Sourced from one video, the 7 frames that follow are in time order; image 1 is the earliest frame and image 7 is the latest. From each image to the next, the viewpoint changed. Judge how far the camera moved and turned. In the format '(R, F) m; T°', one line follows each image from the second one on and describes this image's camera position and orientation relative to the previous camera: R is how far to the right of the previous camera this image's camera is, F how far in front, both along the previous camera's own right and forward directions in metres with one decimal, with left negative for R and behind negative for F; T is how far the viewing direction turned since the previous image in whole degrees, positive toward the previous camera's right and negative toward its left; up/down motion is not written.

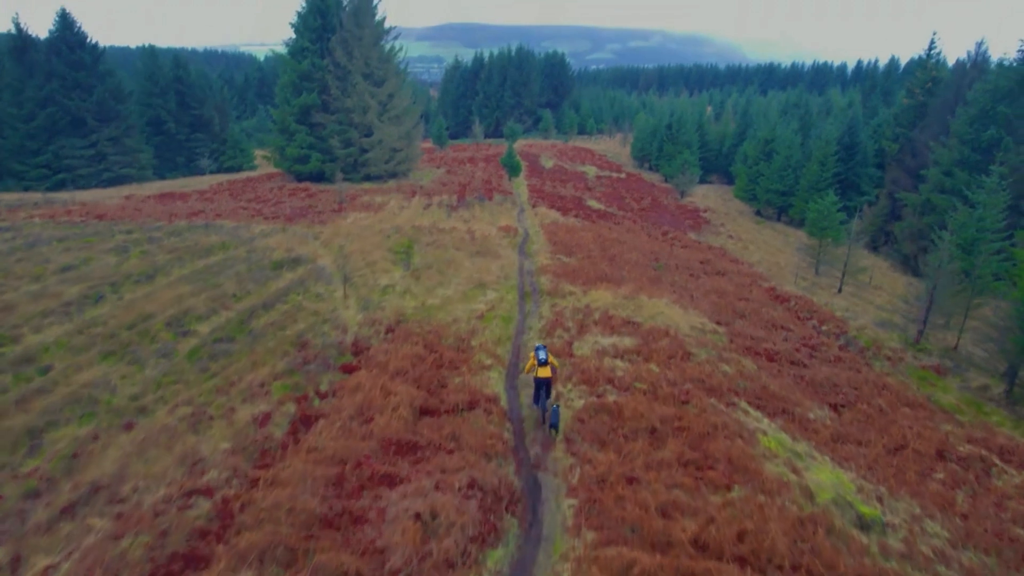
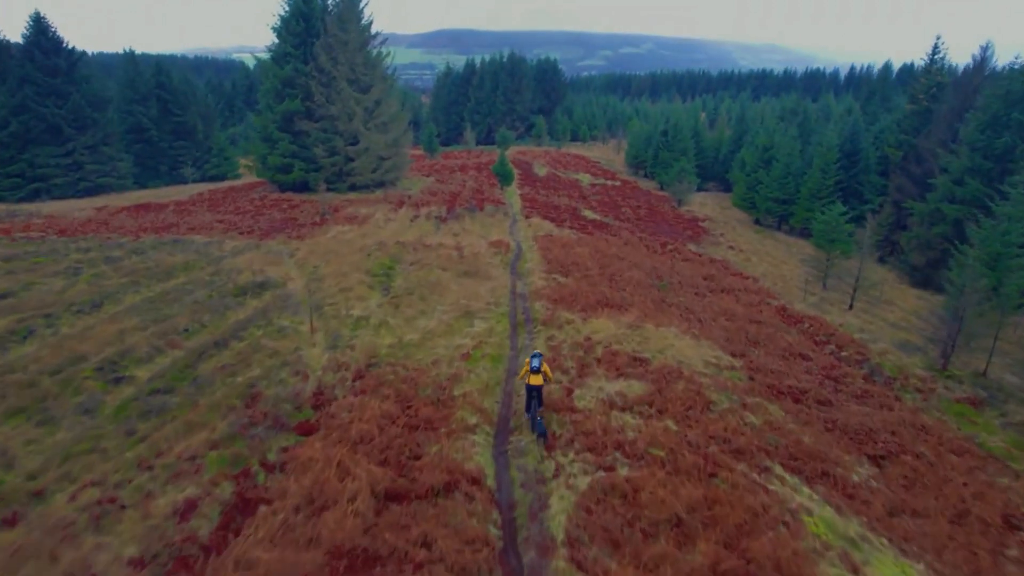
(+0.1, +2.3) m; +1°
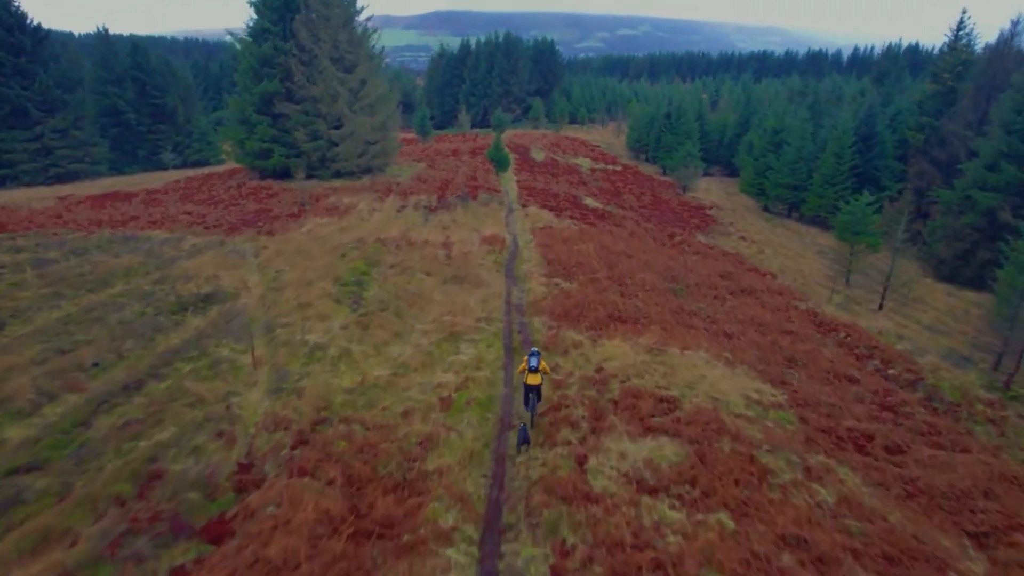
(+0.1, +3.5) m; 0°
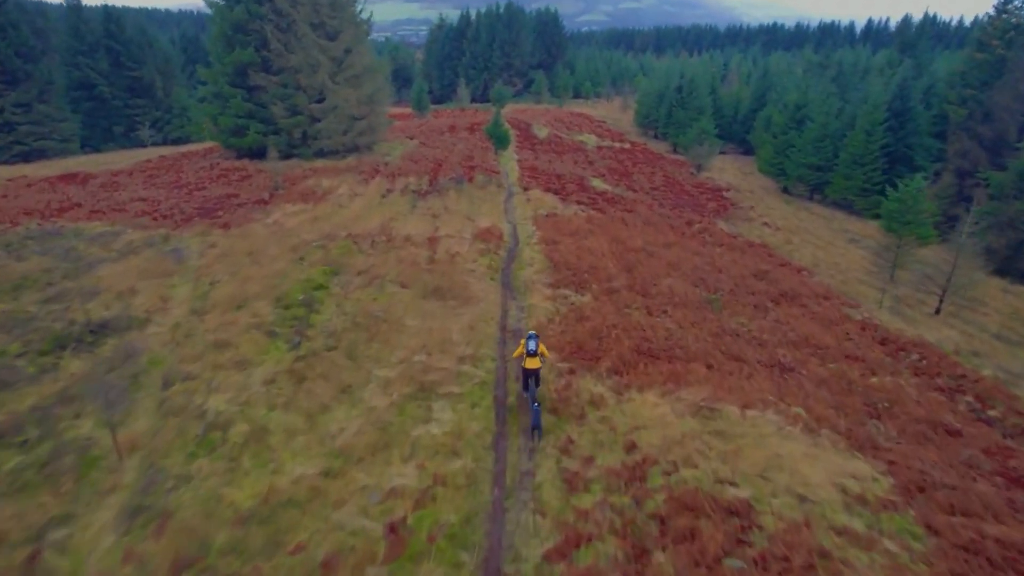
(+0.1, +4.6) m; 0°
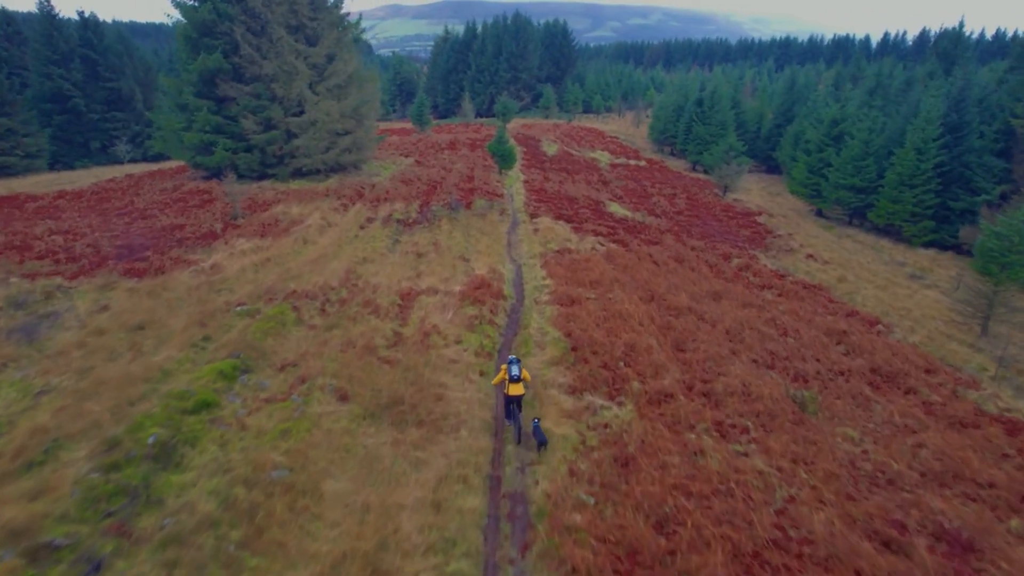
(+0.1, +6.2) m; -1°
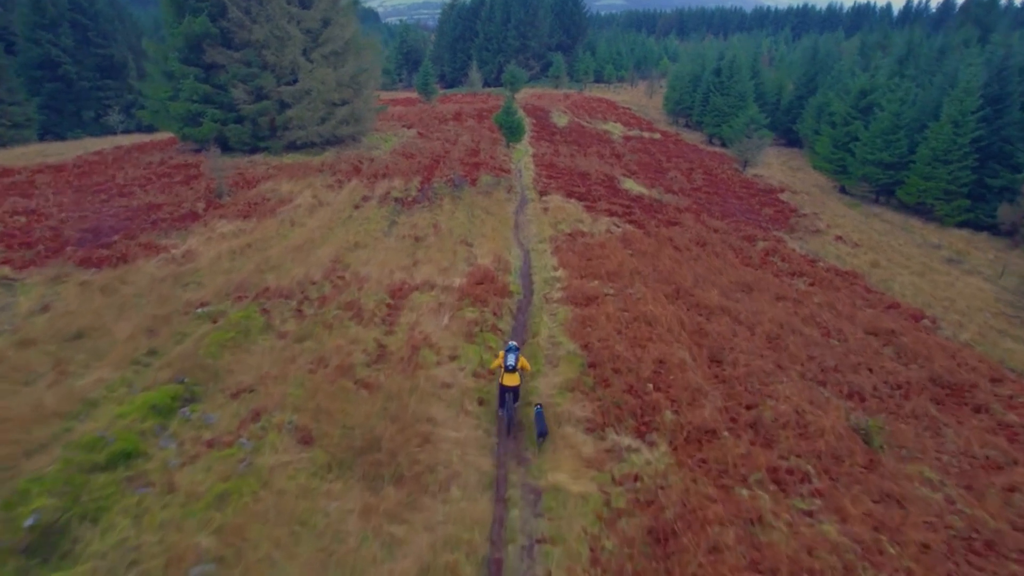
(0.0, +2.4) m; -1°
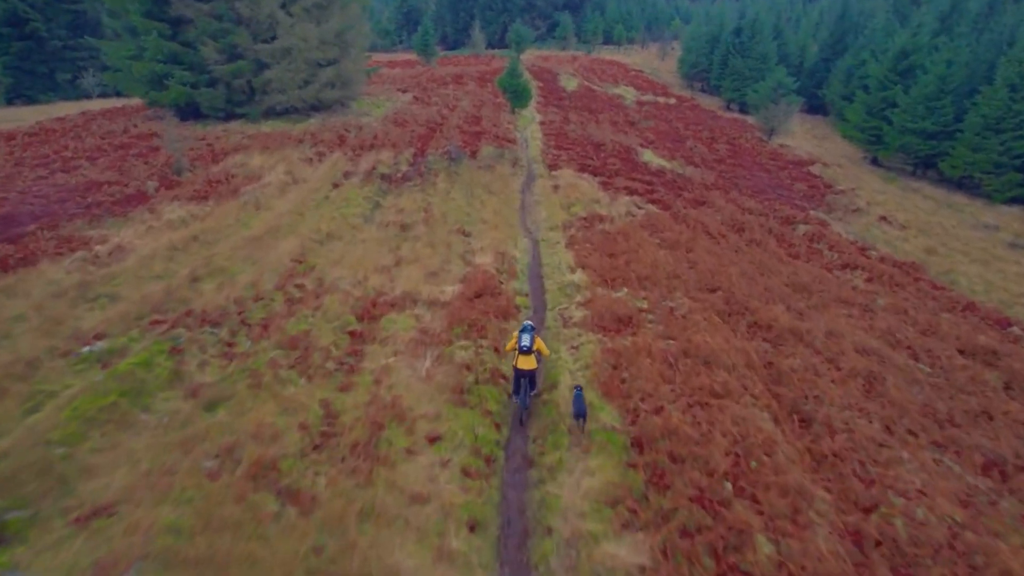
(-0.1, +3.9) m; 0°
